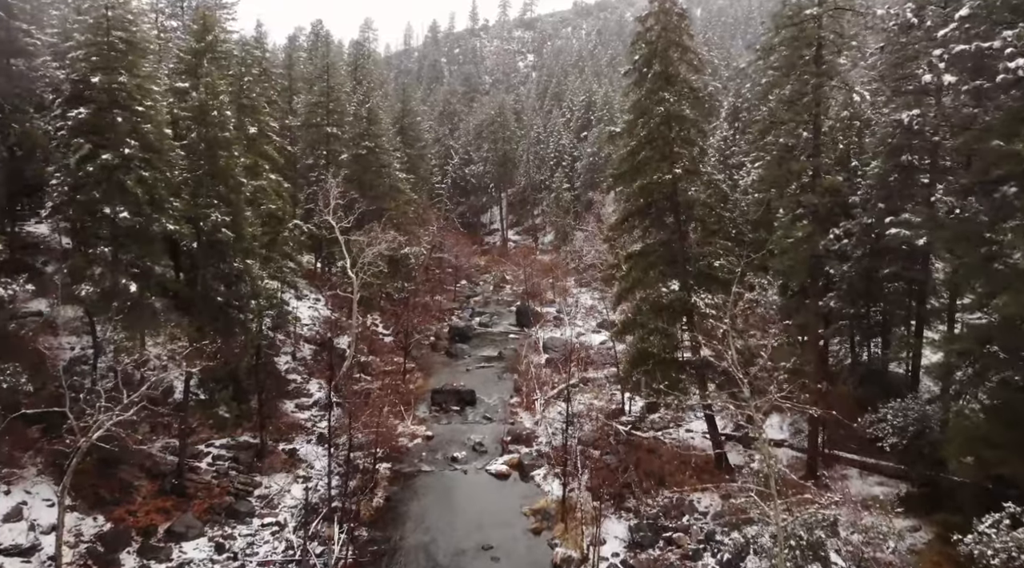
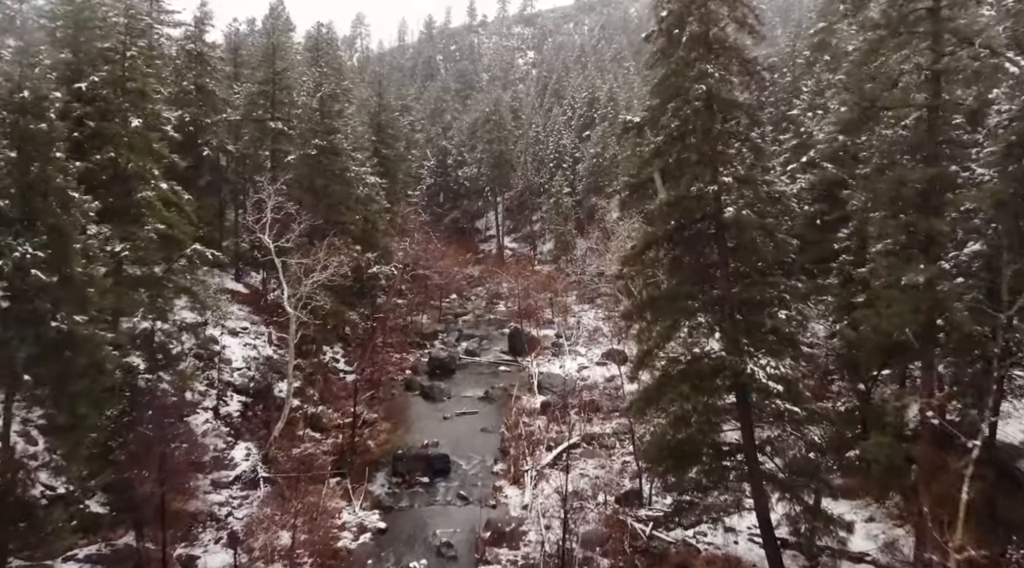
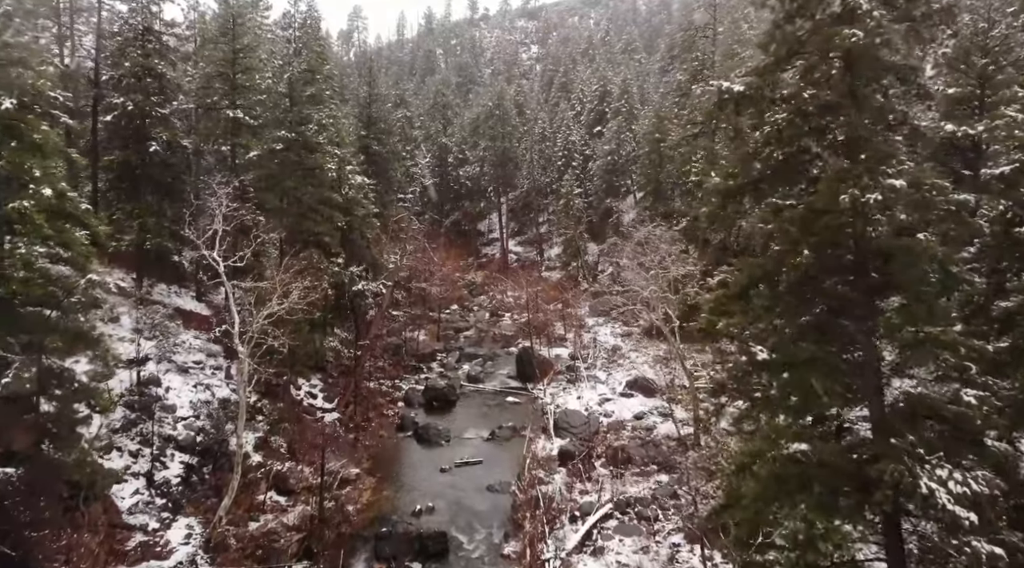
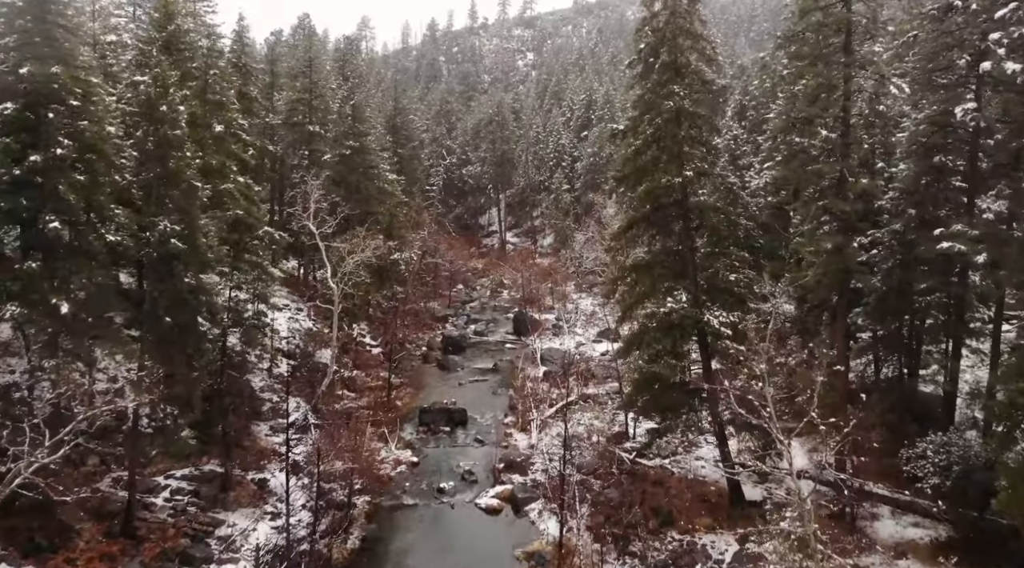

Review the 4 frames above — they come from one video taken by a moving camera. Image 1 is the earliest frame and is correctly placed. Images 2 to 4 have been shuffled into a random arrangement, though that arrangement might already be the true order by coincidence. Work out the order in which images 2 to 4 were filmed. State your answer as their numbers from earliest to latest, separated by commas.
4, 2, 3
